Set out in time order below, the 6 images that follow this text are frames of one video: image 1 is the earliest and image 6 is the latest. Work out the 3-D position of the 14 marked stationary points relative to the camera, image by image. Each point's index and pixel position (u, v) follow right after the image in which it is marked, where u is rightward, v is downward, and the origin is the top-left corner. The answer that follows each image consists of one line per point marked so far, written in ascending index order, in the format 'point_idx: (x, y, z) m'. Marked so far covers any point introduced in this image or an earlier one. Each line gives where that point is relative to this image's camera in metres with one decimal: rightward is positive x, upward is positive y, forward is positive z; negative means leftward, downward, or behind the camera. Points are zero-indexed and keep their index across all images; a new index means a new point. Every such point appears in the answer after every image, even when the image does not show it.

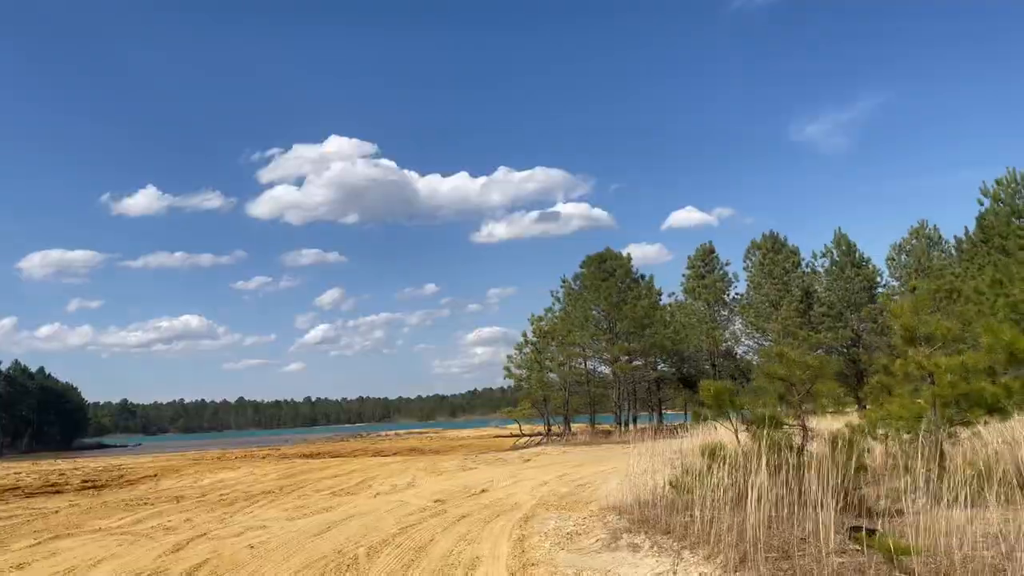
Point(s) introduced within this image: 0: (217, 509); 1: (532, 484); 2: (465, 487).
0: (-5.9, -4.4, +12.7) m
1: (+0.4, -4.3, +13.9) m
2: (-1.0, -4.3, +13.9) m
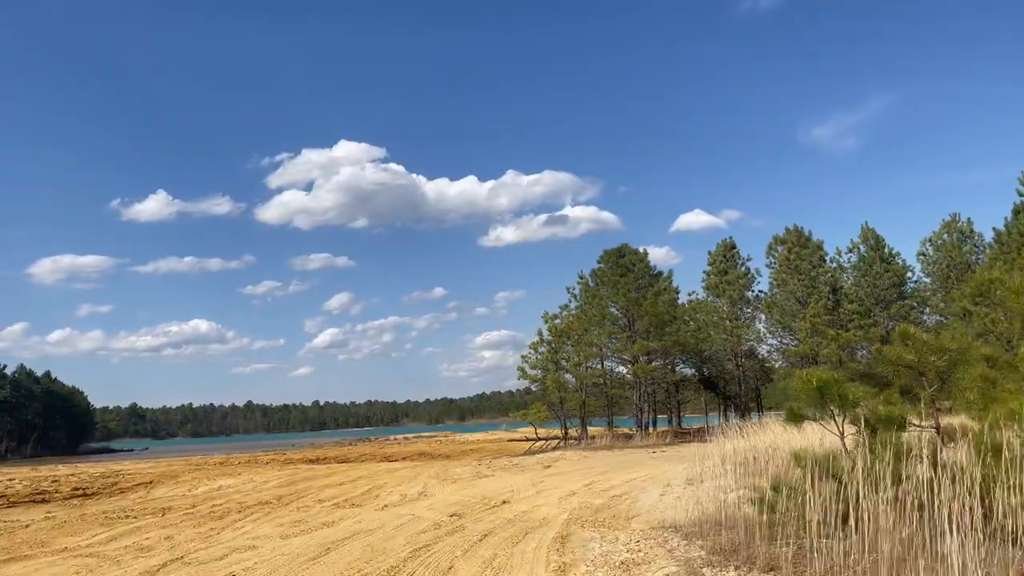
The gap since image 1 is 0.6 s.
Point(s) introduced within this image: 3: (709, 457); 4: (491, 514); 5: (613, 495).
0: (-5.4, -4.2, +11.2) m
1: (+0.9, -4.0, +12.3) m
2: (-0.6, -4.1, +12.4) m
3: (+4.4, -3.9, +14.5) m
4: (-0.3, -3.8, +10.7) m
5: (+1.8, -3.8, +11.6) m
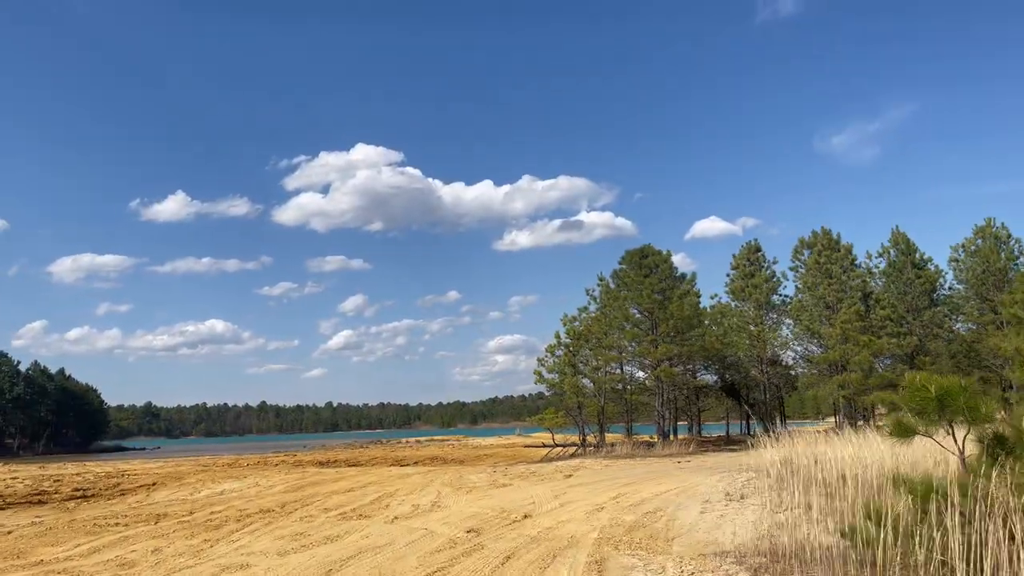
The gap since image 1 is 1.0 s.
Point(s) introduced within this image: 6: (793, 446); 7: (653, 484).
0: (-5.0, -4.0, +10.2) m
1: (+1.3, -3.9, +11.3) m
2: (-0.2, -4.0, +11.3) m
3: (+4.8, -3.9, +13.3) m
4: (0.0, -3.7, +9.7) m
5: (+2.2, -3.7, +10.5) m
6: (+6.8, -3.9, +15.3) m
7: (+3.2, -4.4, +14.4) m
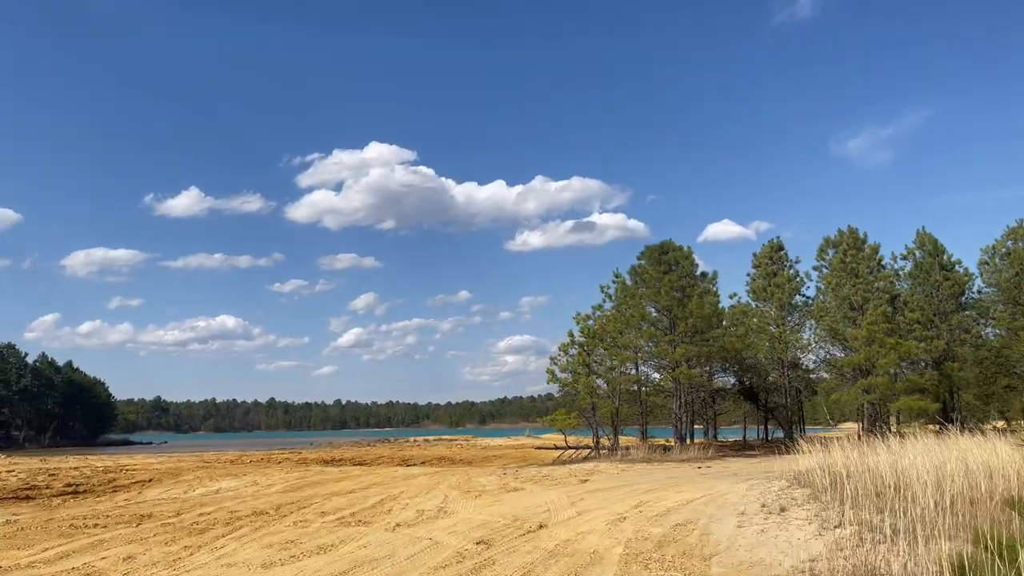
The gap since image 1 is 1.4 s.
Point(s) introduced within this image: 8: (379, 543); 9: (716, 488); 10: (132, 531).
0: (-4.8, -3.7, +9.3) m
1: (+1.5, -3.7, +10.2) m
2: (0.0, -3.7, +10.3) m
3: (+5.1, -3.8, +12.2) m
4: (+0.2, -3.5, +8.6) m
5: (+2.4, -3.5, +9.4) m
6: (+7.1, -3.8, +14.2) m
7: (+3.4, -4.2, +13.3) m
8: (-1.8, -3.5, +8.8) m
9: (+4.4, -4.3, +13.8) m
10: (-6.0, -3.8, +10.1) m
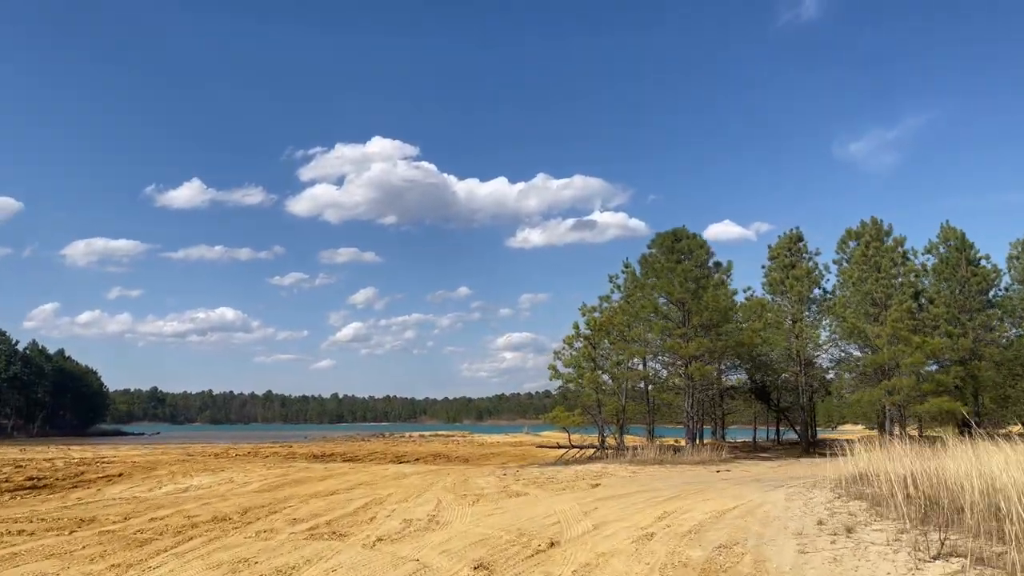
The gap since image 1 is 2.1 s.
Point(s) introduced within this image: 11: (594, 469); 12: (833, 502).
0: (-4.8, -3.2, +7.6) m
1: (+1.6, -3.3, +8.5) m
2: (+0.1, -3.3, +8.6) m
3: (+5.1, -3.4, +10.5) m
4: (+0.3, -3.1, +6.9) m
5: (+2.5, -3.1, +7.7) m
6: (+7.1, -3.5, +12.5) m
7: (+3.5, -3.9, +11.6) m
8: (-1.8, -3.1, +7.1) m
9: (+4.4, -3.9, +12.1) m
10: (-5.9, -3.3, +8.4) m
11: (+2.4, -5.3, +18.6) m
12: (+5.1, -3.3, +10.2) m
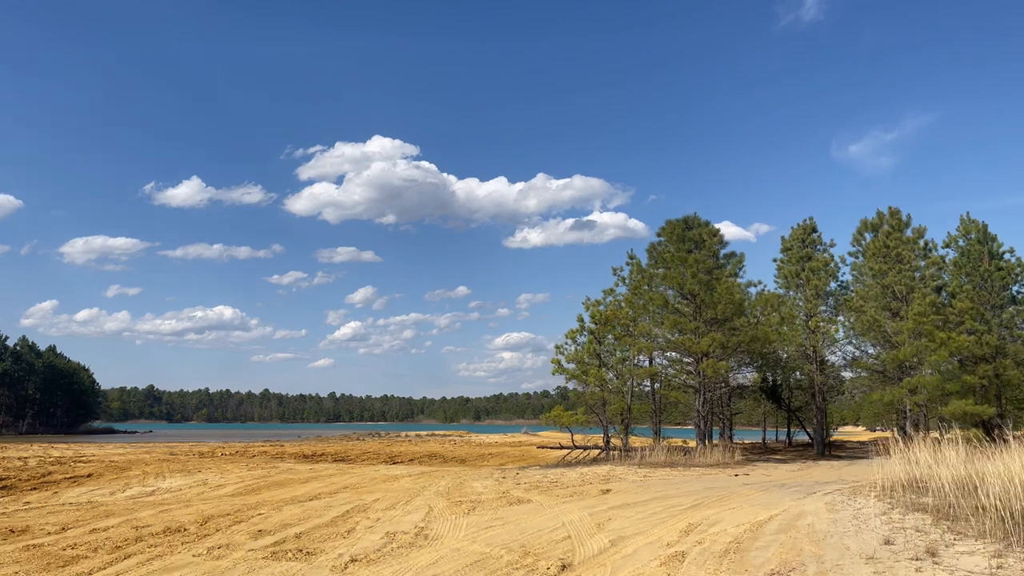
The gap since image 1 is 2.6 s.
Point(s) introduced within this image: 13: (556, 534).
0: (-4.8, -2.8, +6.1) m
1: (+1.6, -3.0, +7.1) m
2: (+0.1, -3.0, +7.2) m
3: (+5.1, -3.1, +9.1) m
4: (+0.3, -2.7, +5.5) m
5: (+2.5, -2.8, +6.3) m
6: (+7.1, -3.2, +11.1) m
7: (+3.5, -3.5, +10.2) m
8: (-1.7, -2.7, +5.6) m
9: (+4.5, -3.6, +10.6) m
10: (-5.9, -2.9, +6.9) m
11: (+2.4, -4.9, +17.2) m
12: (+5.1, -3.0, +8.7) m
13: (+0.6, -3.2, +8.3) m
